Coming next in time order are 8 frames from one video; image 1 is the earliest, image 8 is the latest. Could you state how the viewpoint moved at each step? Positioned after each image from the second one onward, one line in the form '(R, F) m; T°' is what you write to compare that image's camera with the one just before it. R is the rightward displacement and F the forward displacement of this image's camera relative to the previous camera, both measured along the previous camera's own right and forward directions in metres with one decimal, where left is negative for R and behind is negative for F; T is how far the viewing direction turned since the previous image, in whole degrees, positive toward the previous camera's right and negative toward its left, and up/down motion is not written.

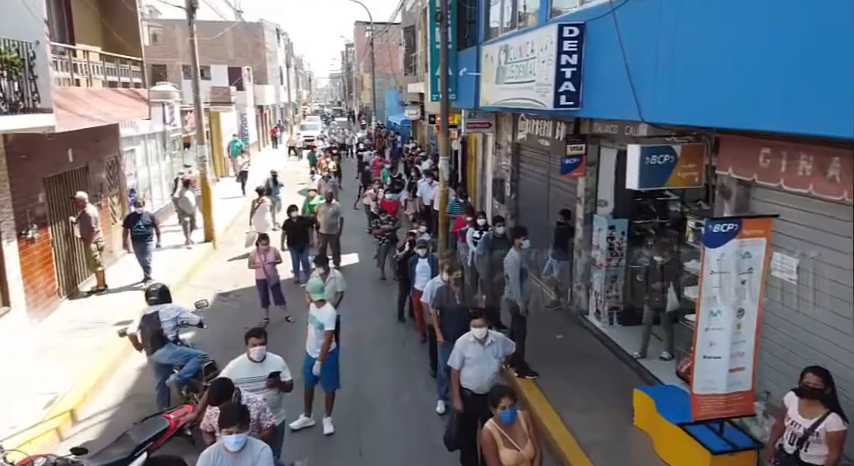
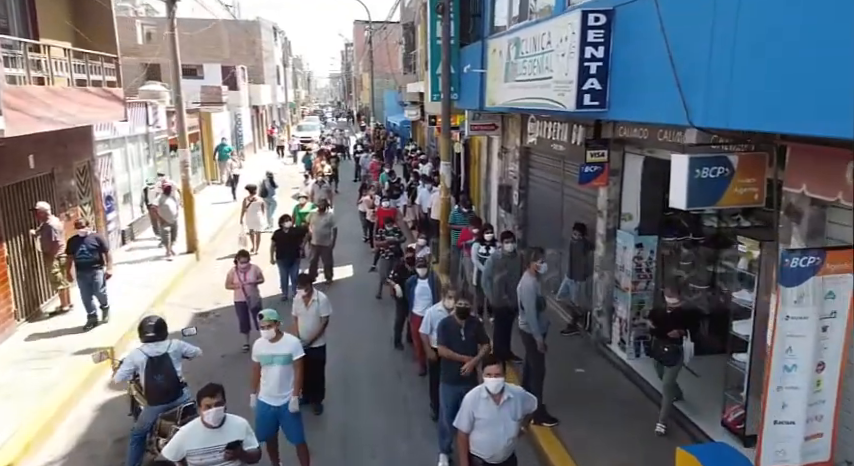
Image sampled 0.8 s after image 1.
(0.0, +1.2) m; 0°
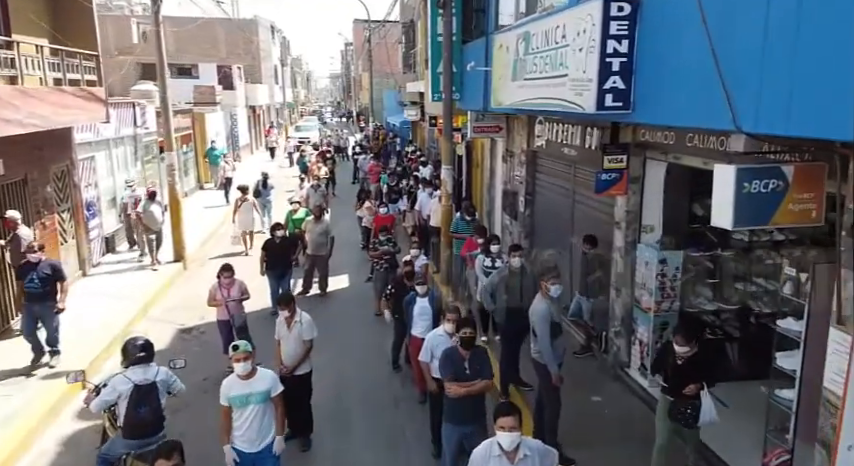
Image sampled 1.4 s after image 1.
(0.0, +0.8) m; 0°
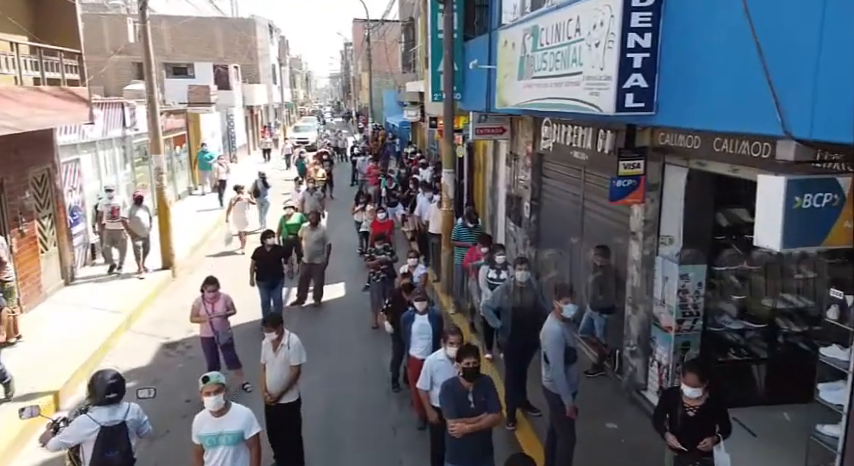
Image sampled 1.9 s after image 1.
(0.0, +0.6) m; 0°
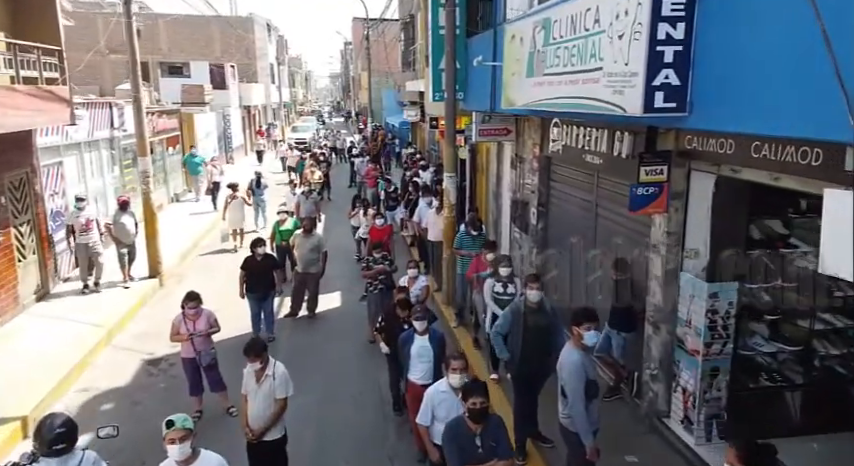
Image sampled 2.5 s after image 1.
(0.0, +0.6) m; 0°
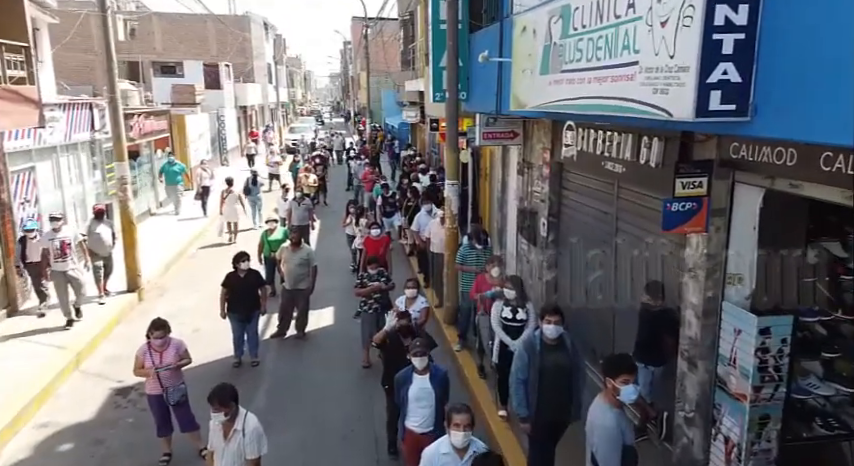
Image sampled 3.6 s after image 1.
(0.0, +0.9) m; 0°
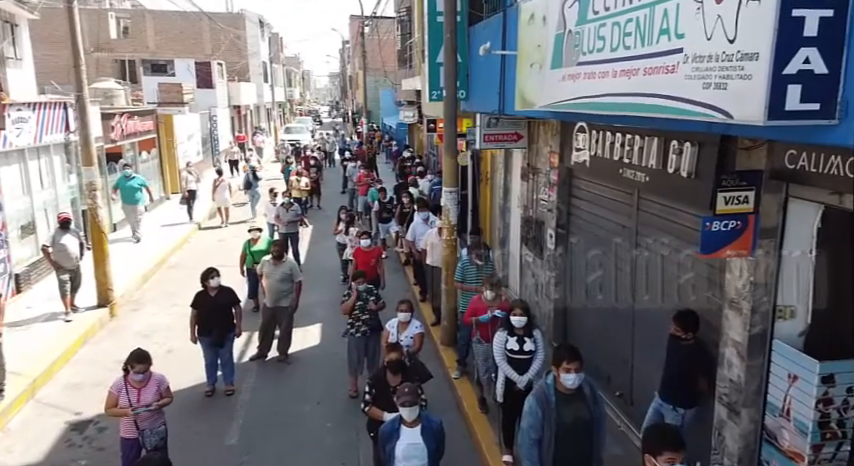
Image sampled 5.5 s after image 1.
(+0.1, +0.9) m; 0°
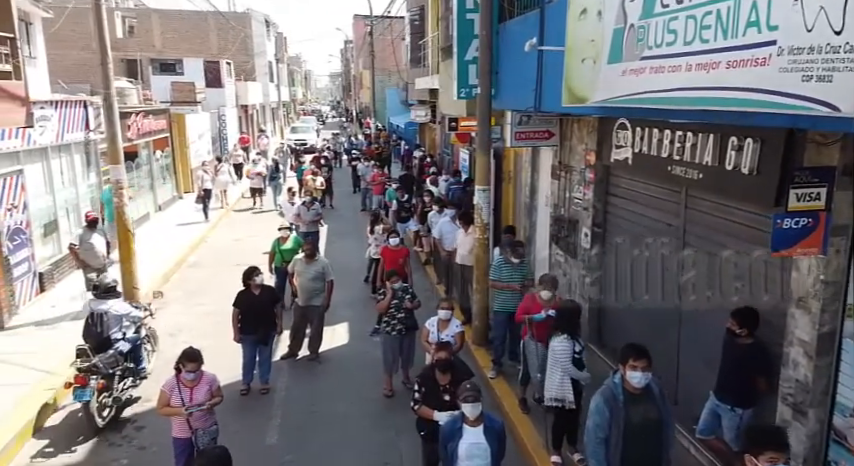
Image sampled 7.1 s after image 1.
(-0.4, +0.1) m; 0°
